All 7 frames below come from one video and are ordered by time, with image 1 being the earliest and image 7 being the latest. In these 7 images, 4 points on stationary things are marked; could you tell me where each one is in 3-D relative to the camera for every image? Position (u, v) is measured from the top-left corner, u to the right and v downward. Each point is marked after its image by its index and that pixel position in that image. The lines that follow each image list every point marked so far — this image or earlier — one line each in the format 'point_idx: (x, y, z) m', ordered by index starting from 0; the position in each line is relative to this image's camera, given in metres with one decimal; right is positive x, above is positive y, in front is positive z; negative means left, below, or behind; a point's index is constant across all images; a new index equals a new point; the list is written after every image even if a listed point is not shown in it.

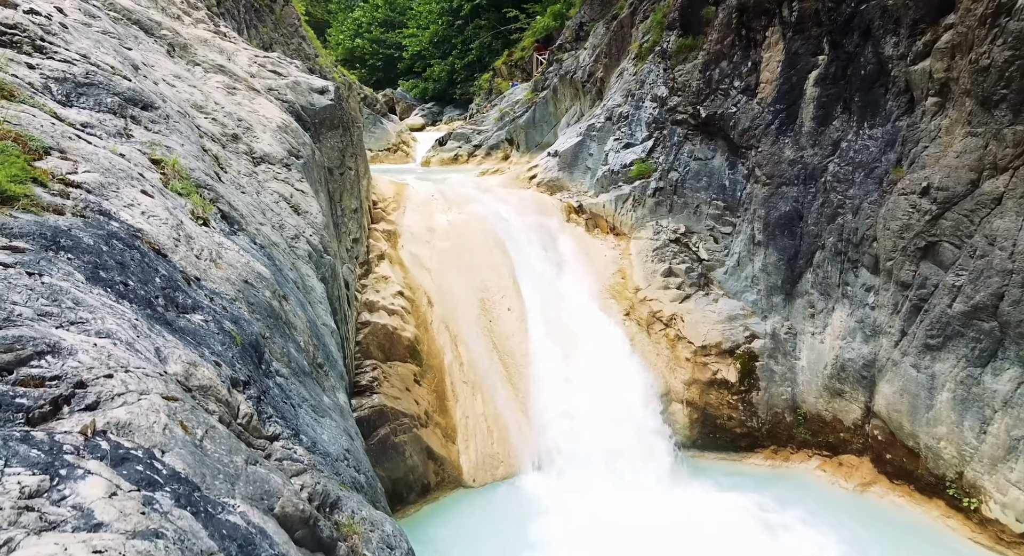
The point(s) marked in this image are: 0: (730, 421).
0: (+2.9, -1.8, +8.3) m
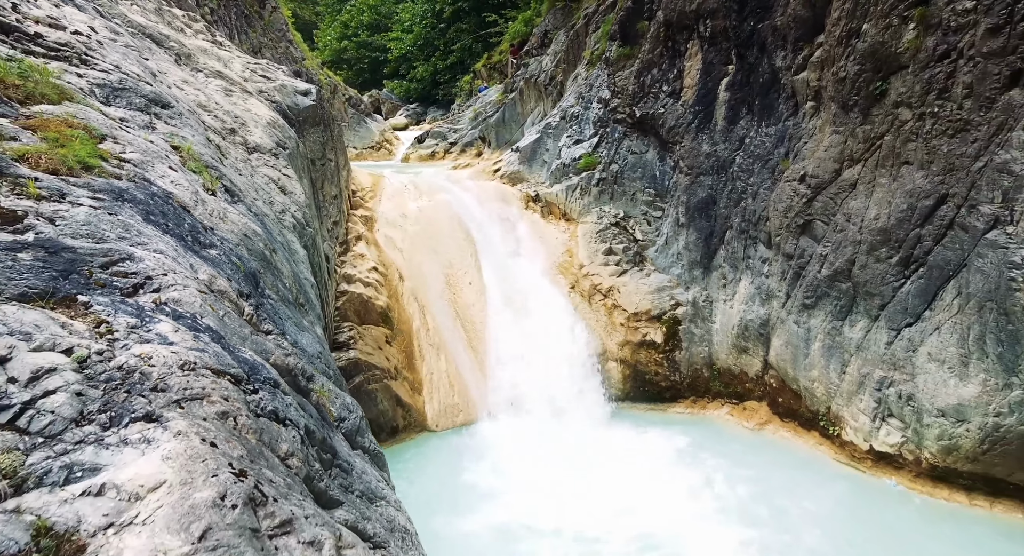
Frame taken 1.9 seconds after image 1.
0: (+2.2, -1.4, +9.6) m
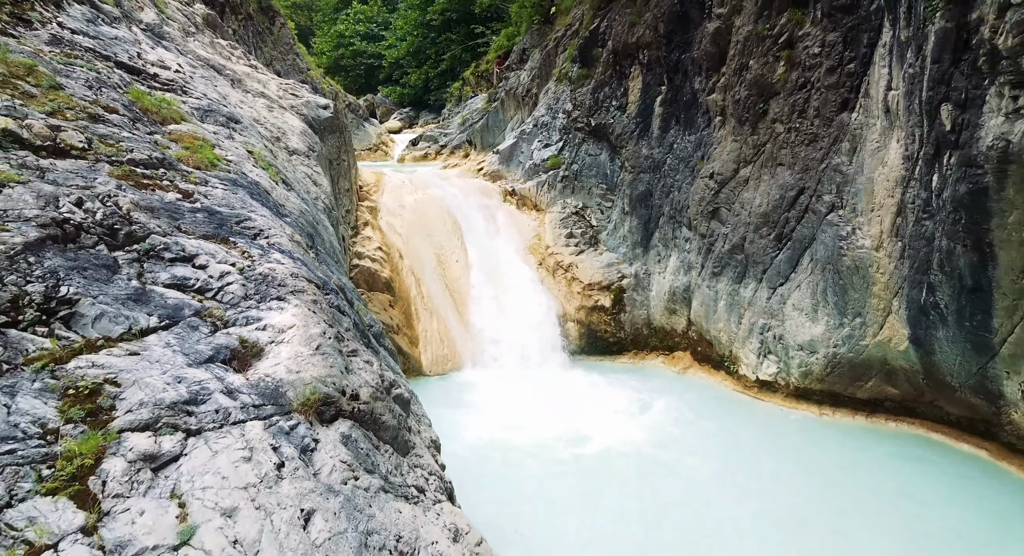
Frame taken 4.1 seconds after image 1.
0: (+1.8, -1.0, +11.8) m
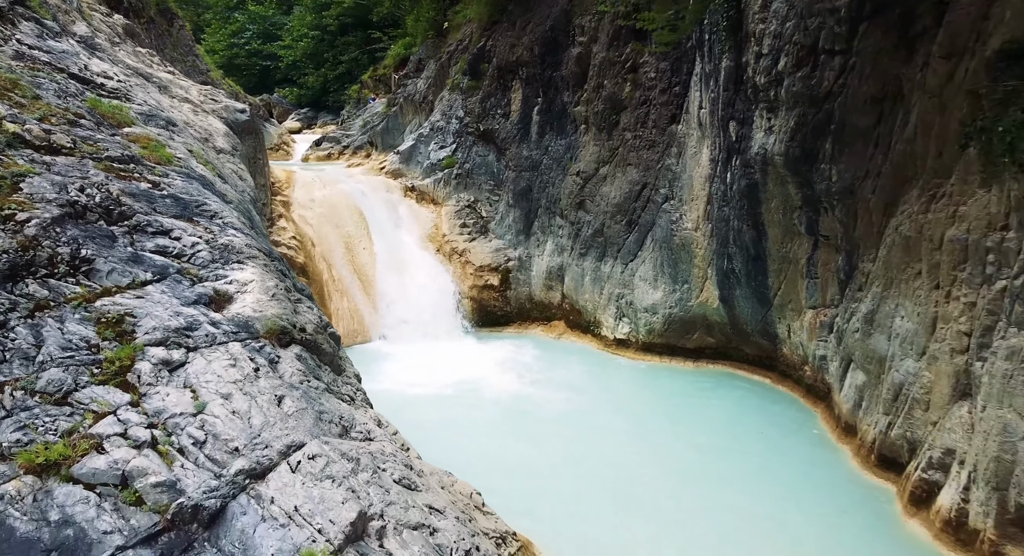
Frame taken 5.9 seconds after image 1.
0: (-0.4, -0.6, +13.8) m
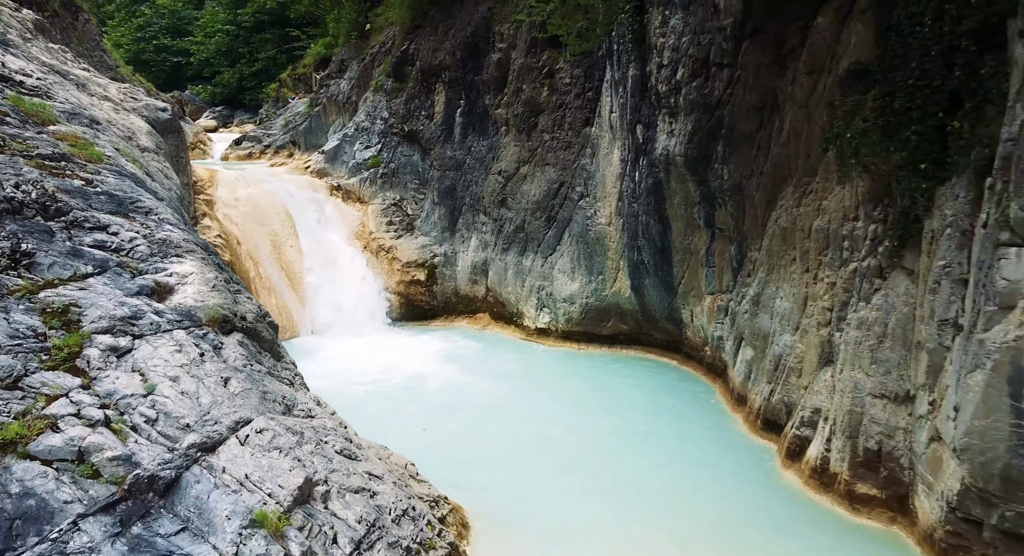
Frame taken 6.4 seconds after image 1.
0: (-2.2, -0.5, +14.3) m
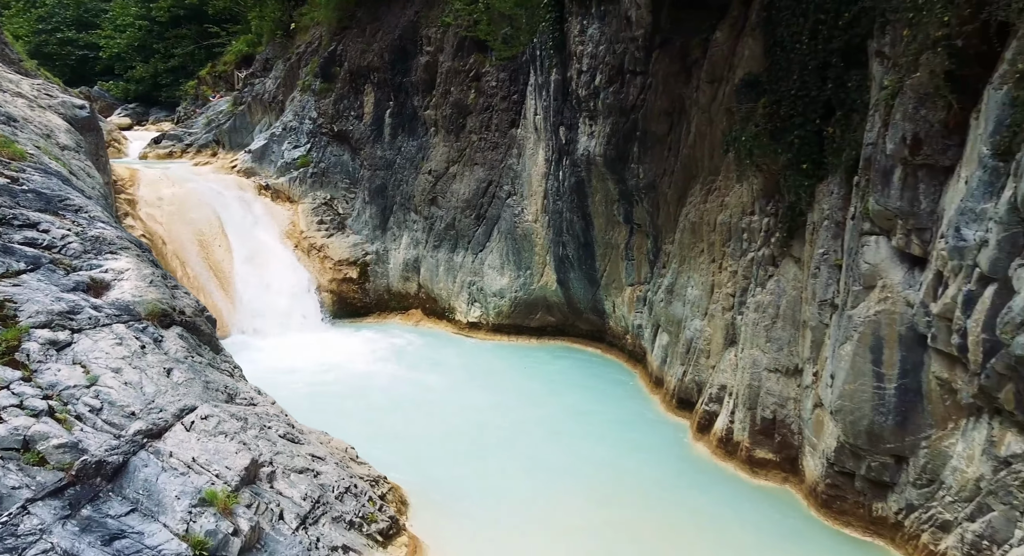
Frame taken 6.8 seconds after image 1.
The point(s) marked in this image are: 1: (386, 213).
0: (-3.9, -0.5, +14.5) m
1: (-3.2, +1.6, +14.9) m
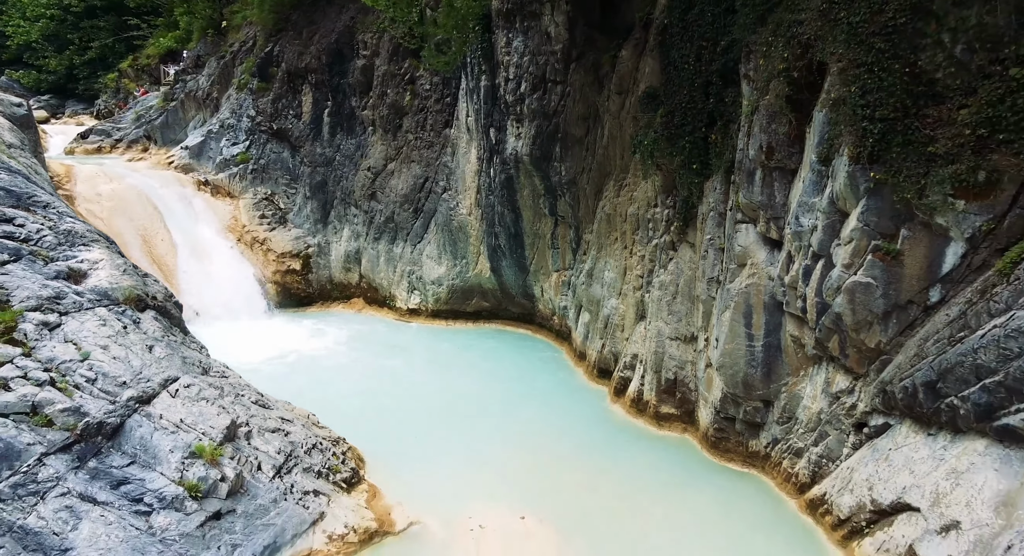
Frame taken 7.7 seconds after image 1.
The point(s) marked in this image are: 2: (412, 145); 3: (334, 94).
0: (-5.6, -0.3, +15.1) m
1: (-5.0, +1.9, +15.6) m
2: (-2.5, +3.3, +14.4) m
3: (-4.8, +4.9, +15.5) m
